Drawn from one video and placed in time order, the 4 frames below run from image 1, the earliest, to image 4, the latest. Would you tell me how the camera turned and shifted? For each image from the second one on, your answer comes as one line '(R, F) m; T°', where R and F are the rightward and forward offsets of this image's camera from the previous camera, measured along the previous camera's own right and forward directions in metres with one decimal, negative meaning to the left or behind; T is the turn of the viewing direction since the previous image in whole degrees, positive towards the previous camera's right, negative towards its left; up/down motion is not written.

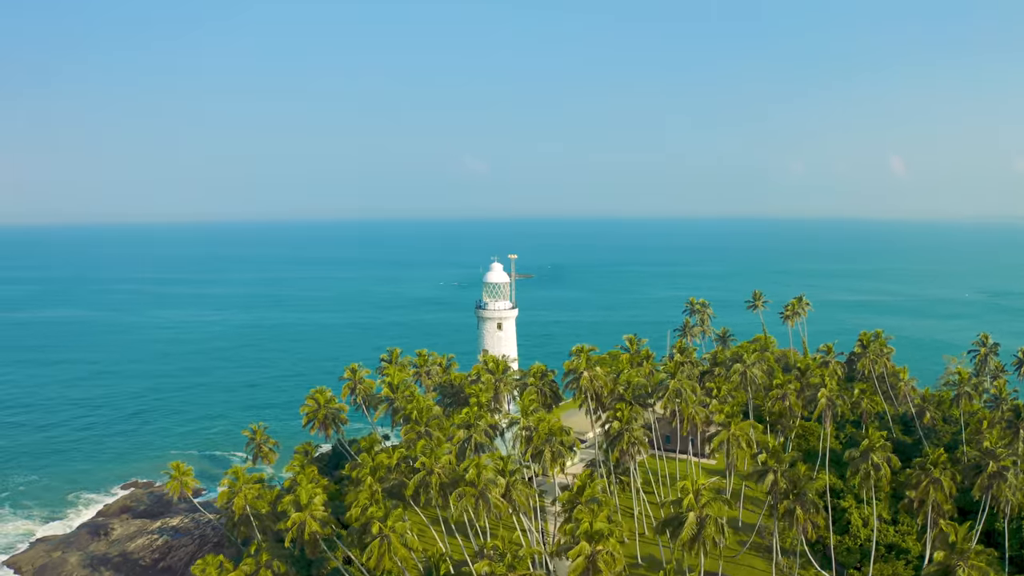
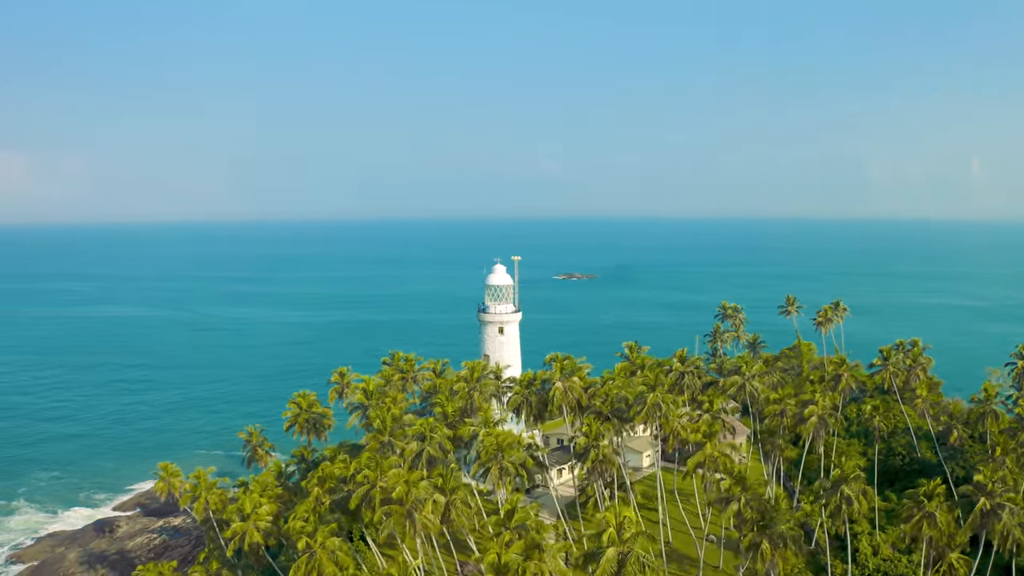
(+4.9, +2.6) m; -5°
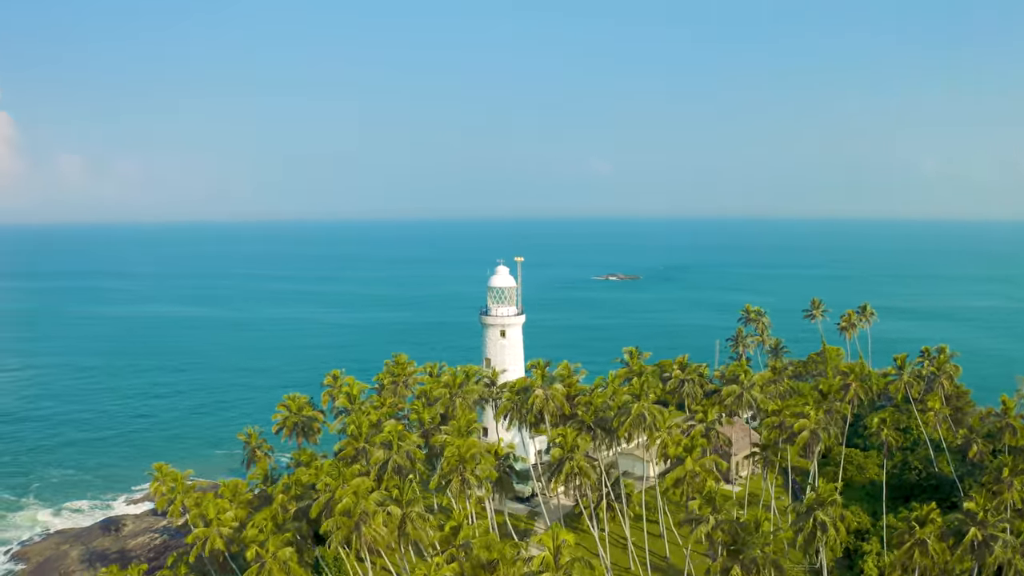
(+3.2, +1.7) m; -3°
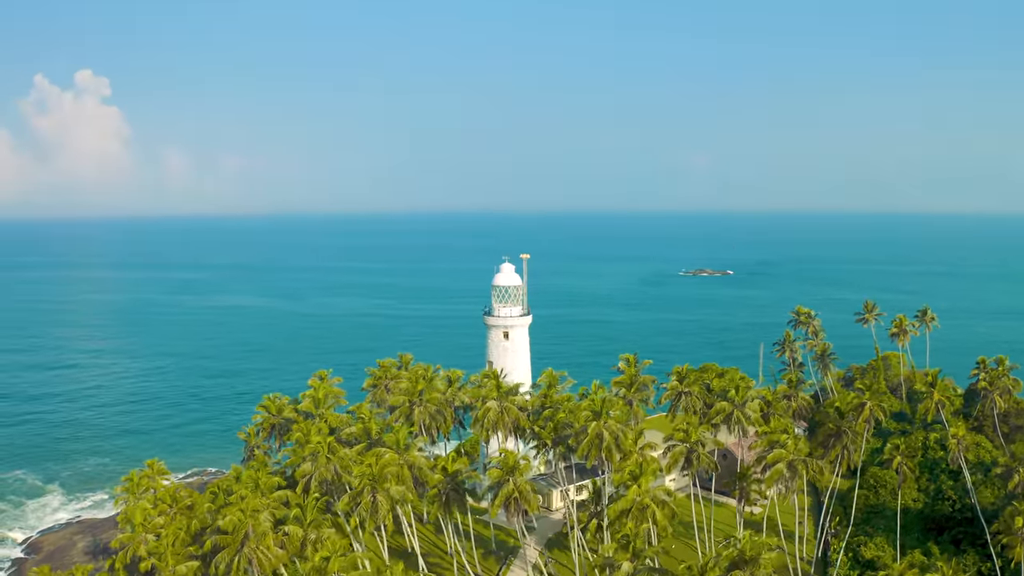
(+6.1, +3.7) m; -6°
